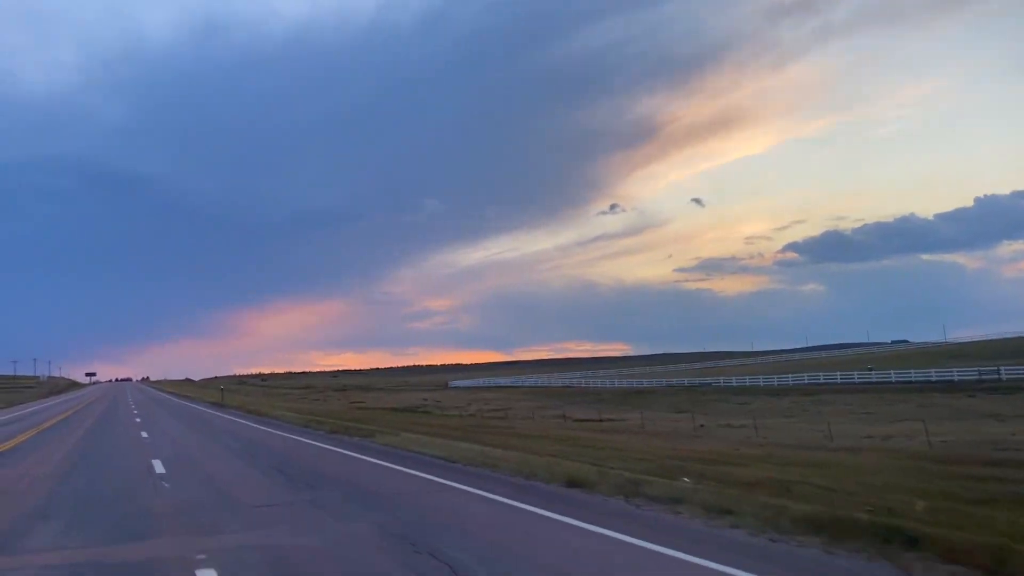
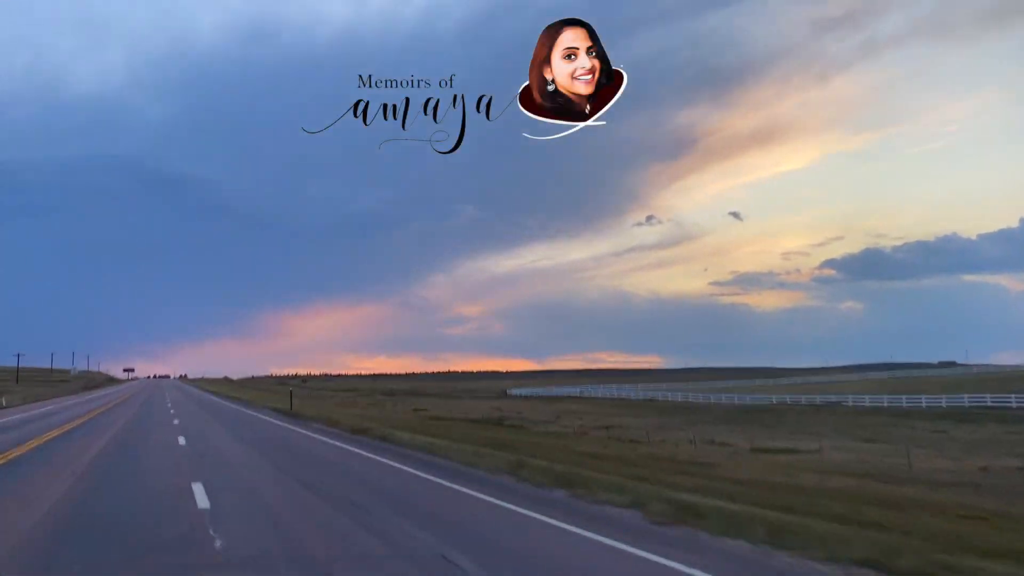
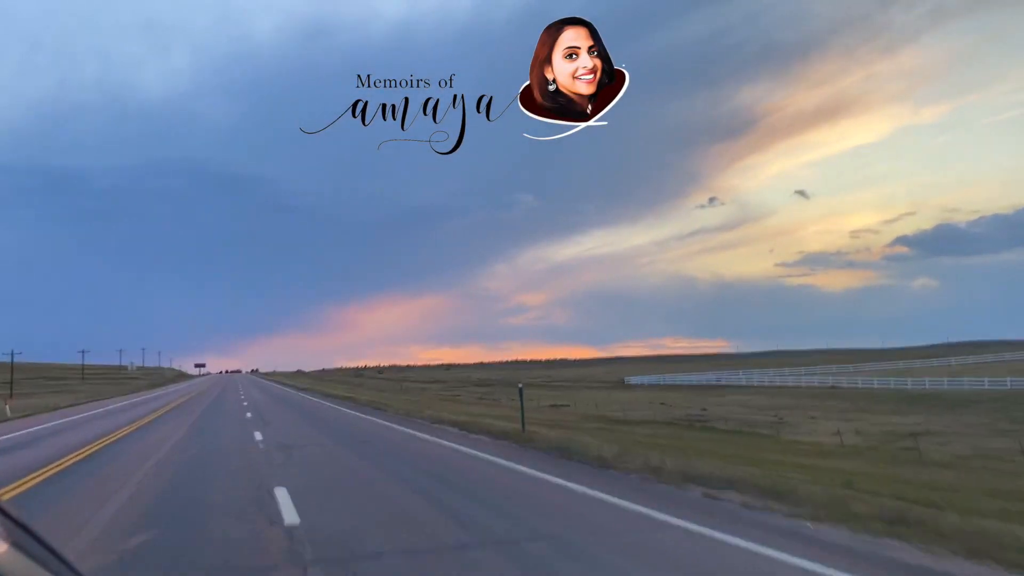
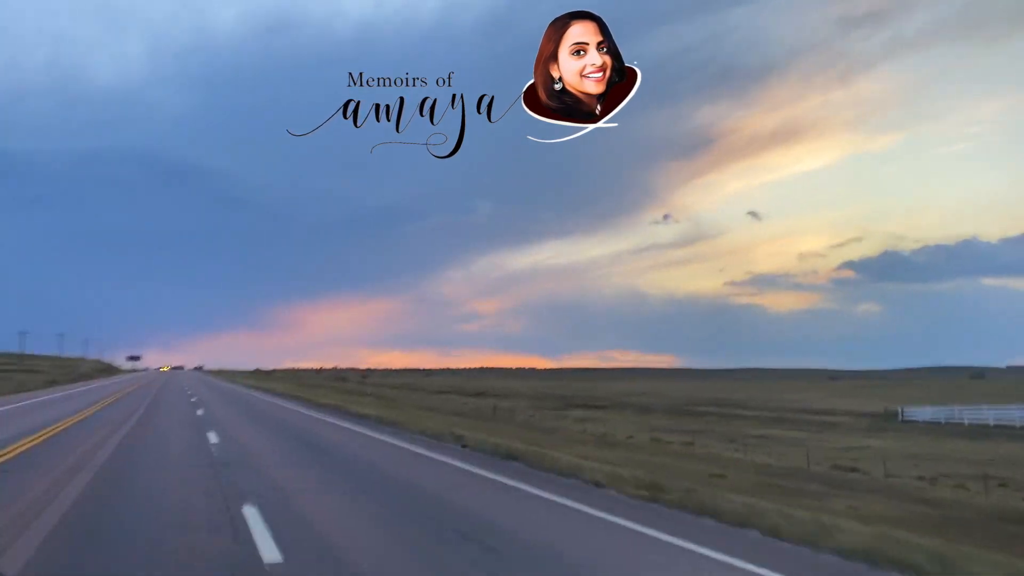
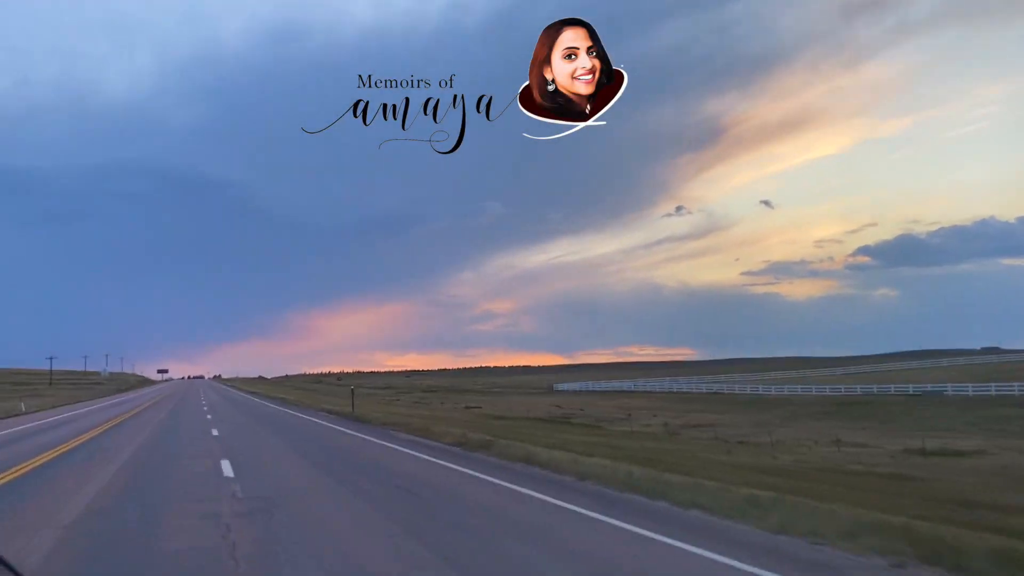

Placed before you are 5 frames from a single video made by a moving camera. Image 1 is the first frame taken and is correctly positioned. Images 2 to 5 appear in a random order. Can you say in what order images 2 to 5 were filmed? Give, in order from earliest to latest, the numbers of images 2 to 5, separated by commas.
2, 5, 3, 4
